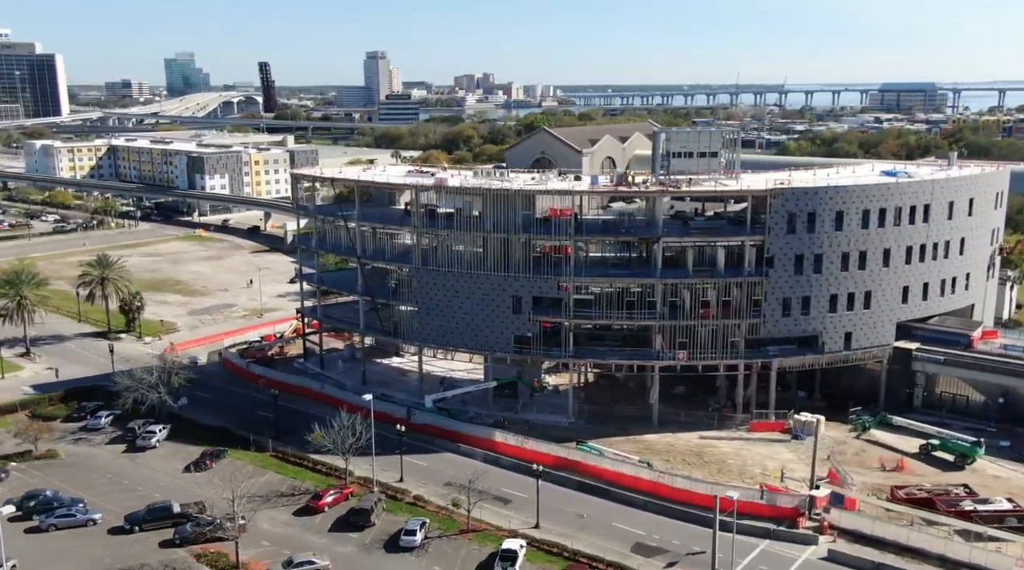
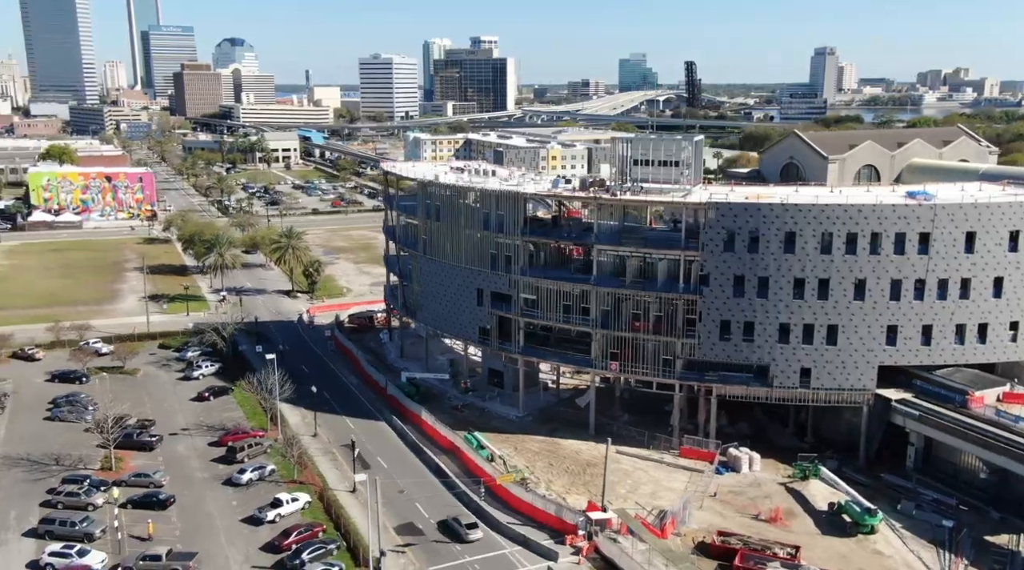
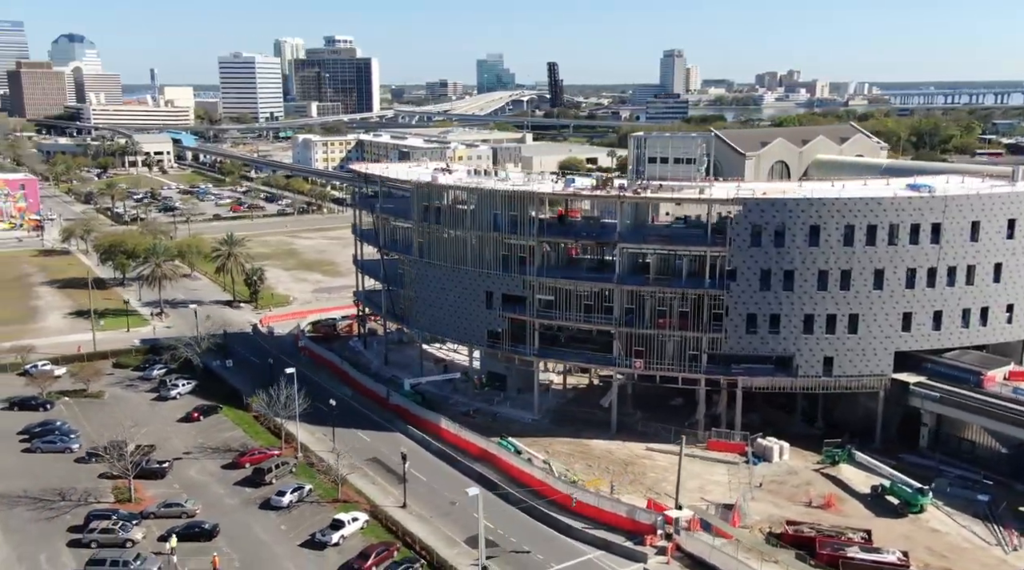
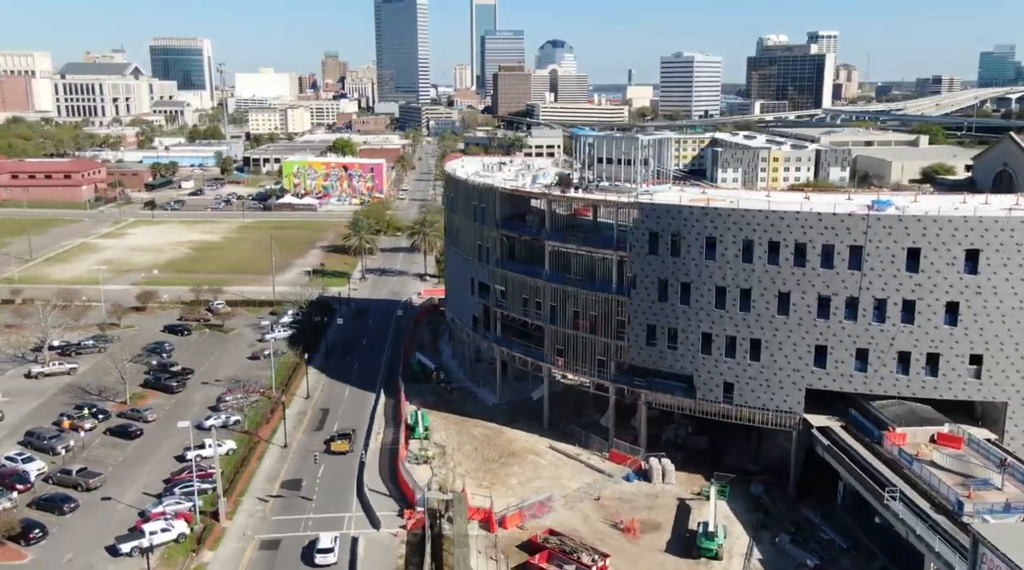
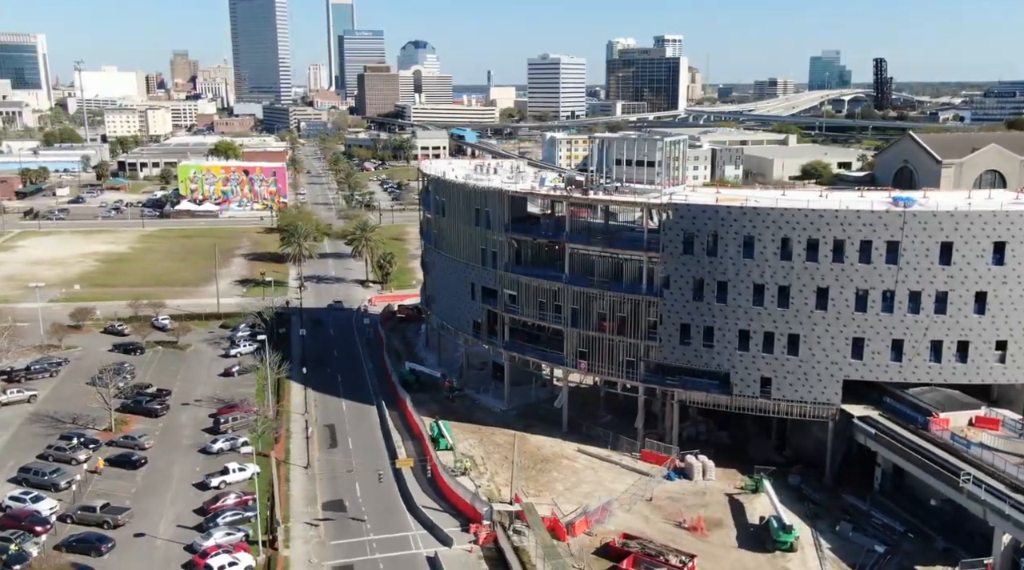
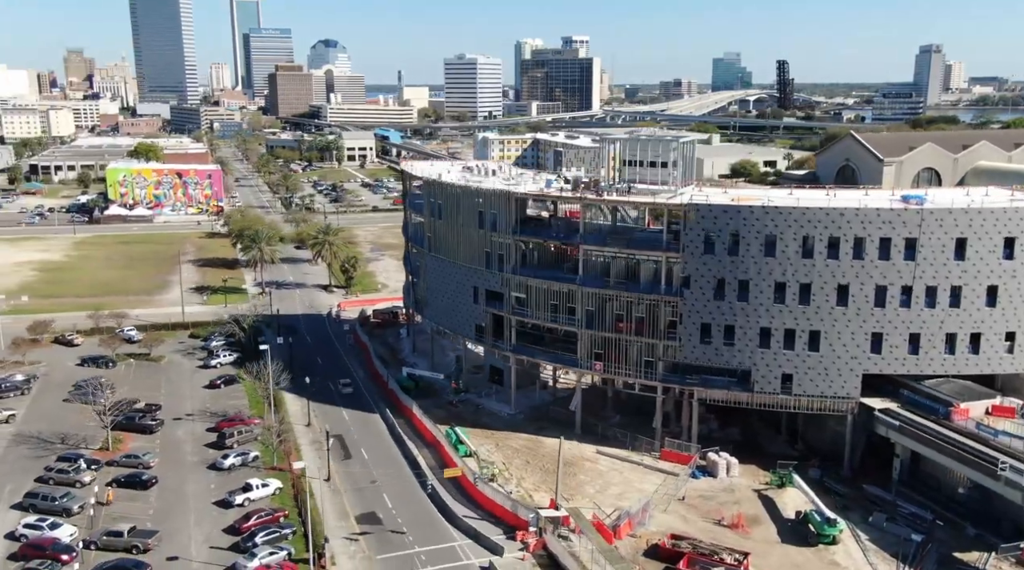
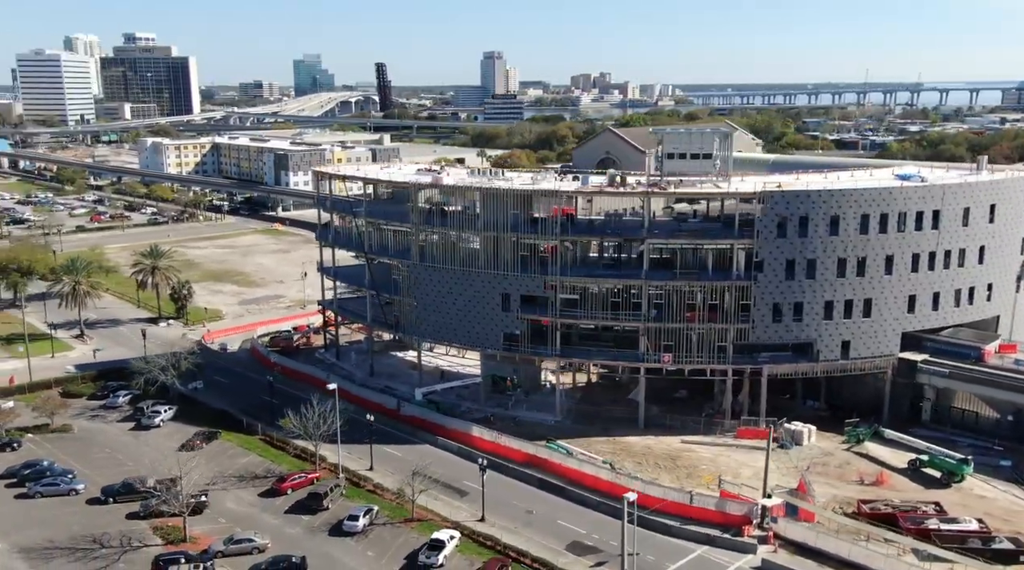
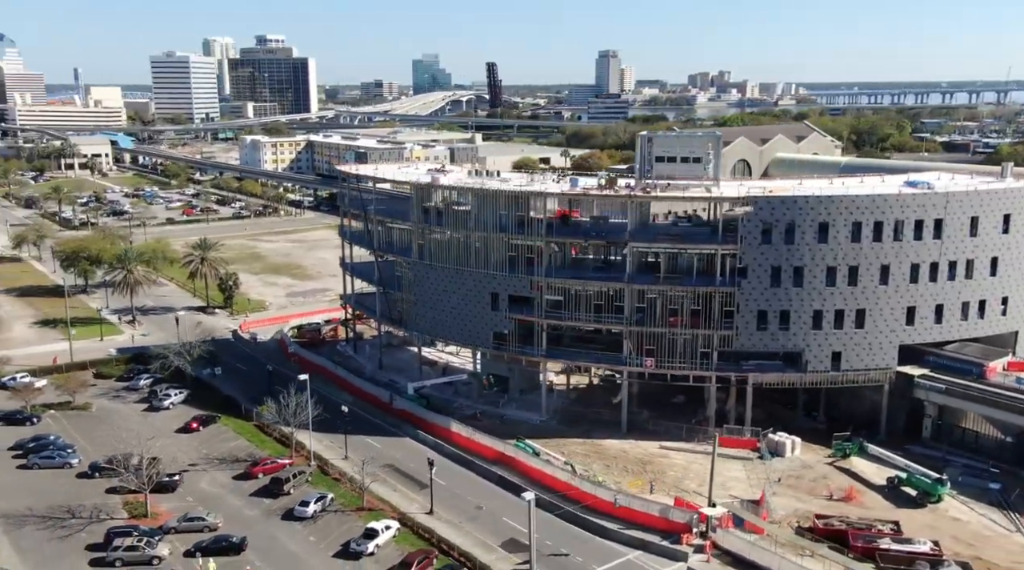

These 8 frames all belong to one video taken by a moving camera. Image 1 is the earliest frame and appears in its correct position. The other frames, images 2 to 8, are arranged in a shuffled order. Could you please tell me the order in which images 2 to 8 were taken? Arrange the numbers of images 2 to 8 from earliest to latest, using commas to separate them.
7, 8, 3, 2, 6, 5, 4
